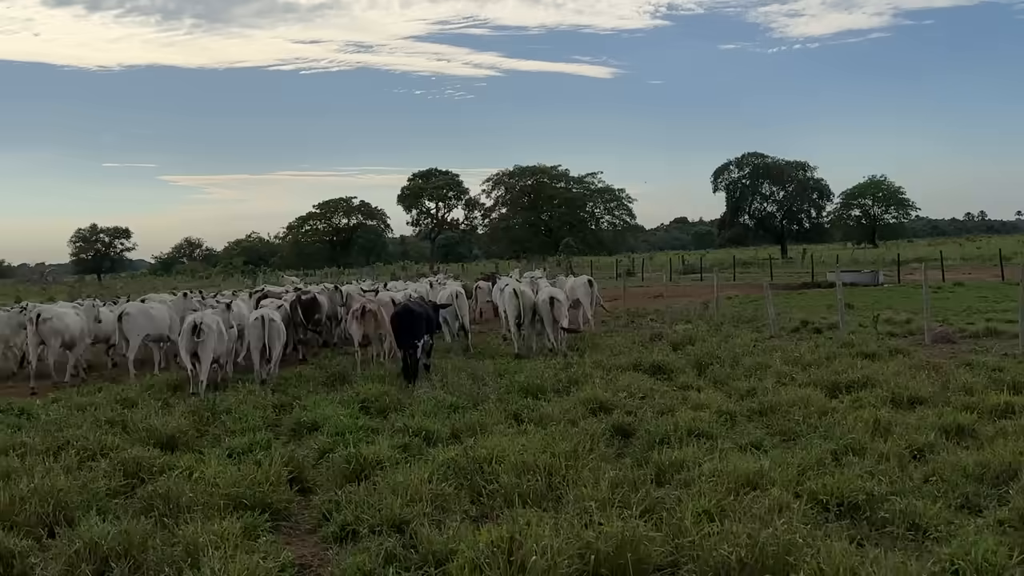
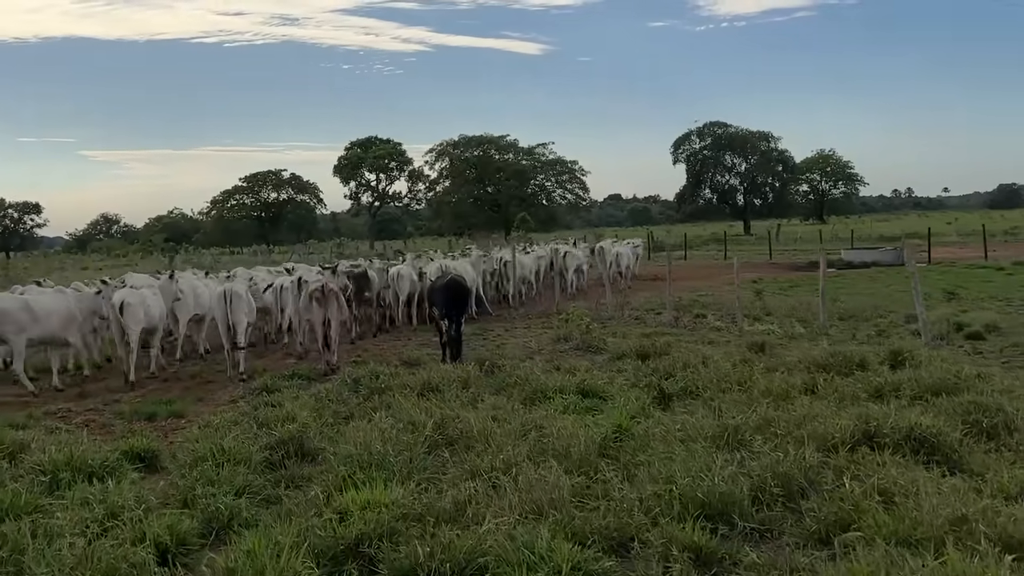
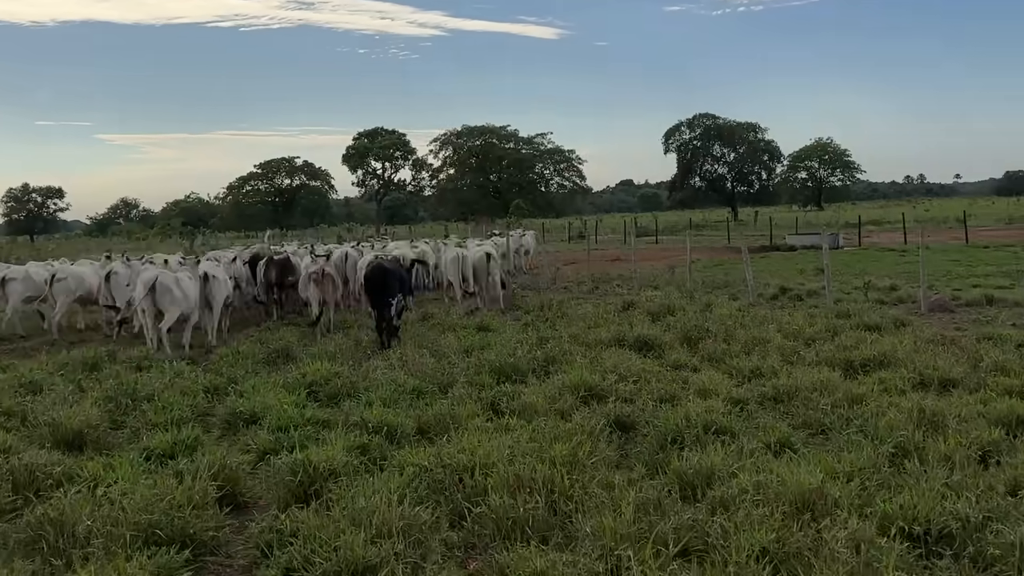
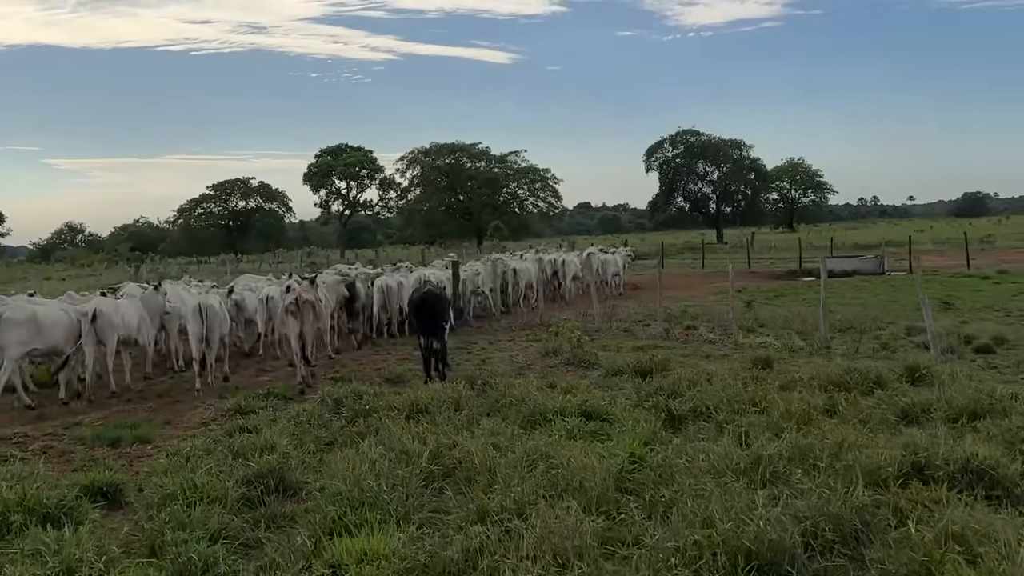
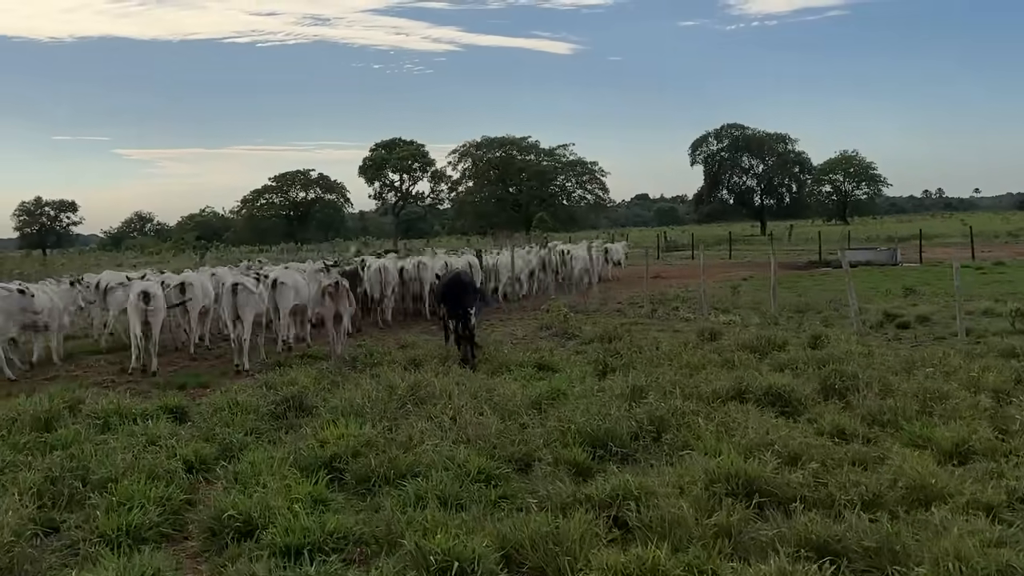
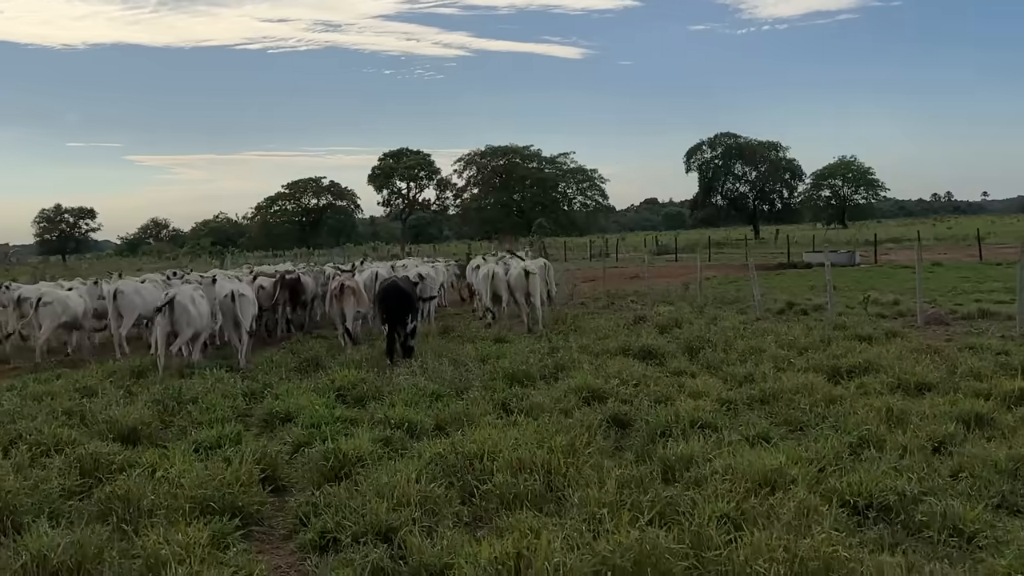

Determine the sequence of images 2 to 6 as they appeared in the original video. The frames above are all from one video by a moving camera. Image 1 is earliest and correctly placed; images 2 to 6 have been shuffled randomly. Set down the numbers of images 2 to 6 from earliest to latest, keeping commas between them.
6, 3, 5, 2, 4
